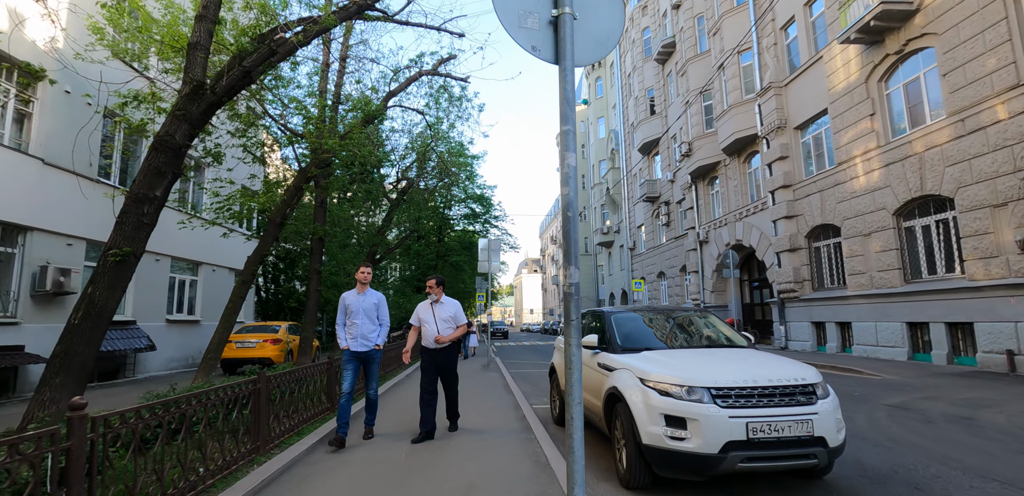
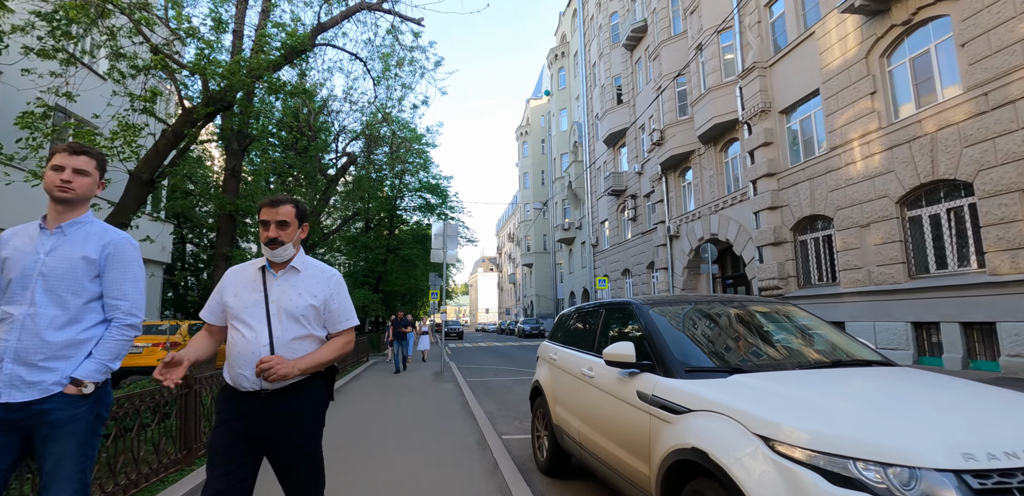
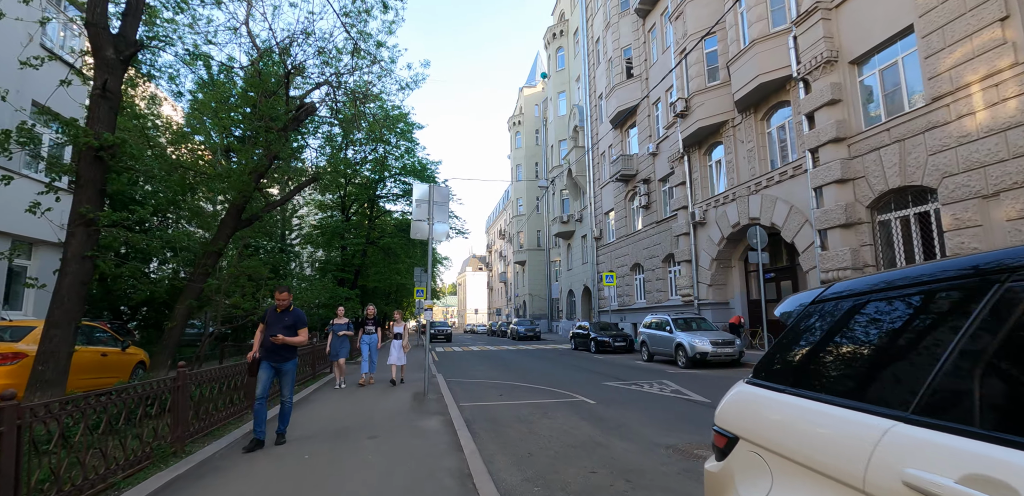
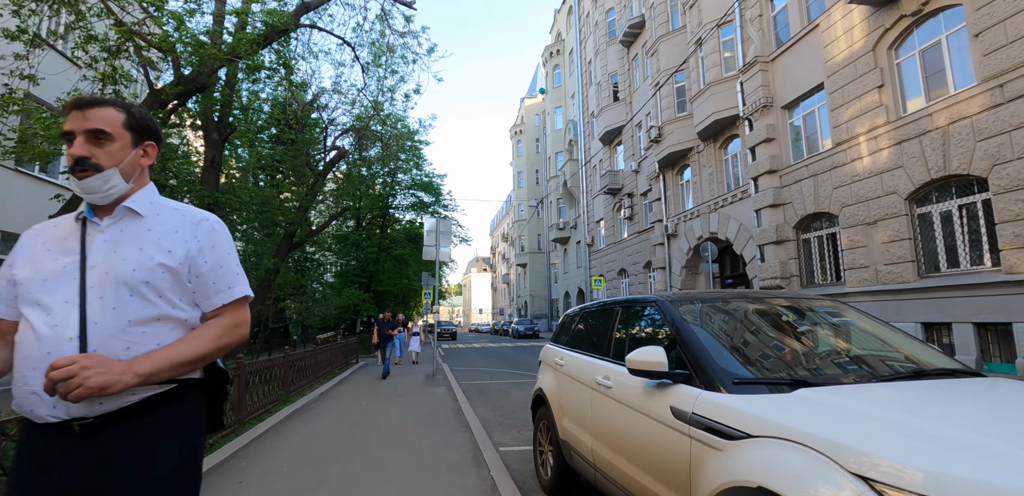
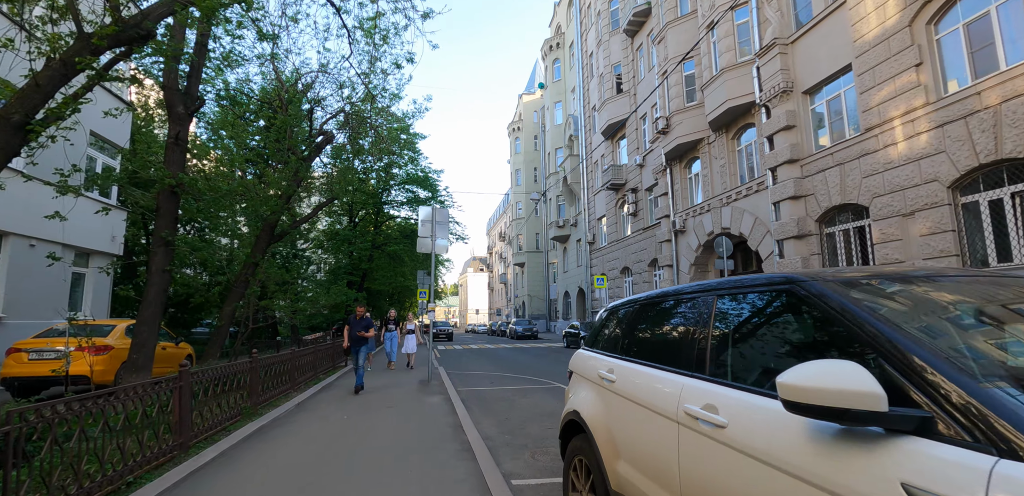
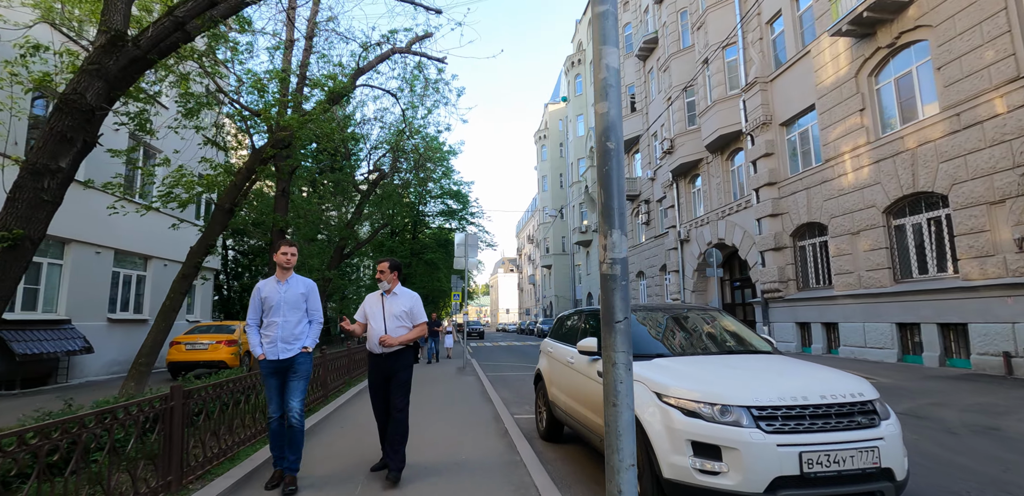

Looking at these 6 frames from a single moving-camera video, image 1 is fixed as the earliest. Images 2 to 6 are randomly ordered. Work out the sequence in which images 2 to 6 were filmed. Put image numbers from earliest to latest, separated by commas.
6, 2, 4, 5, 3
